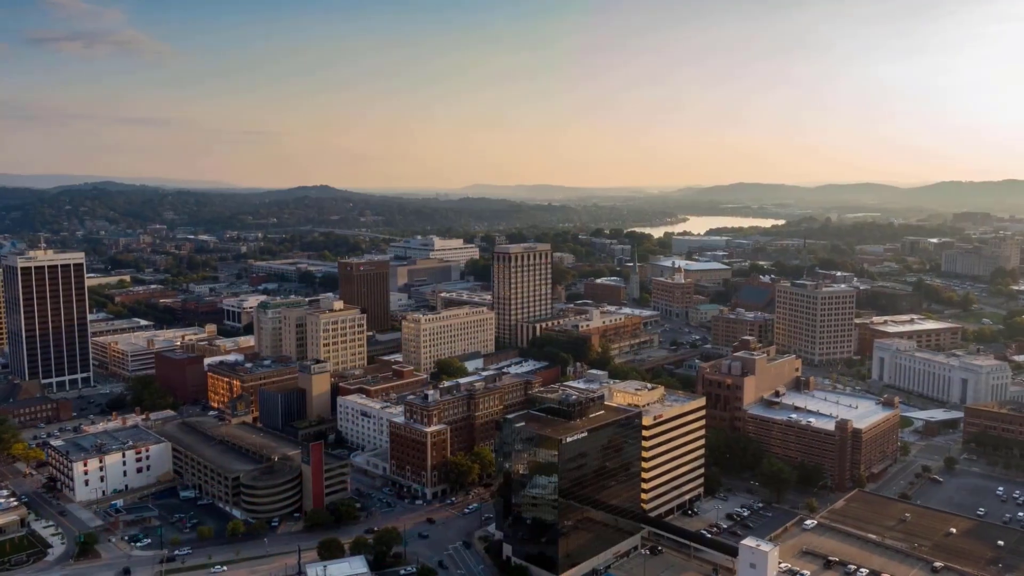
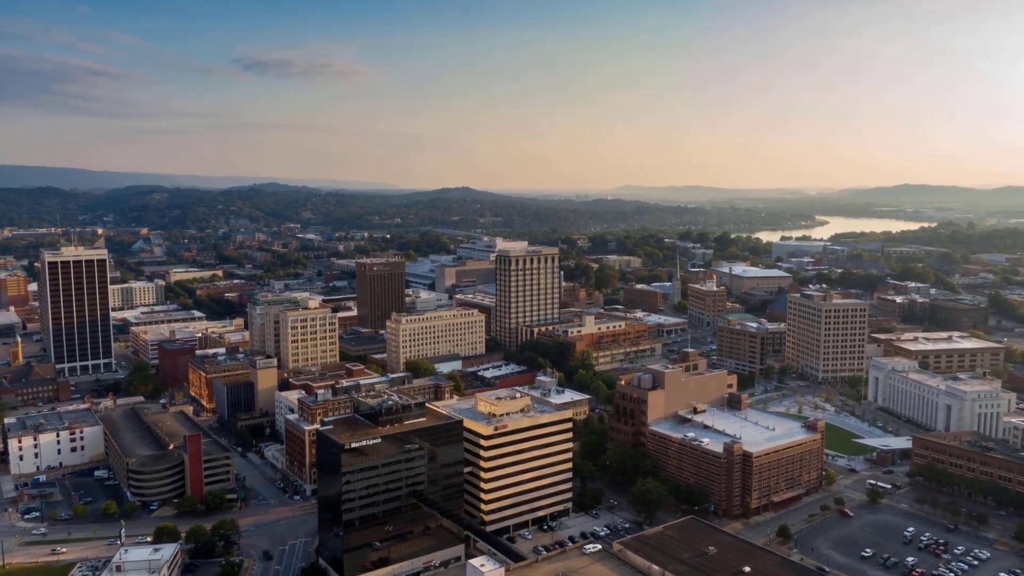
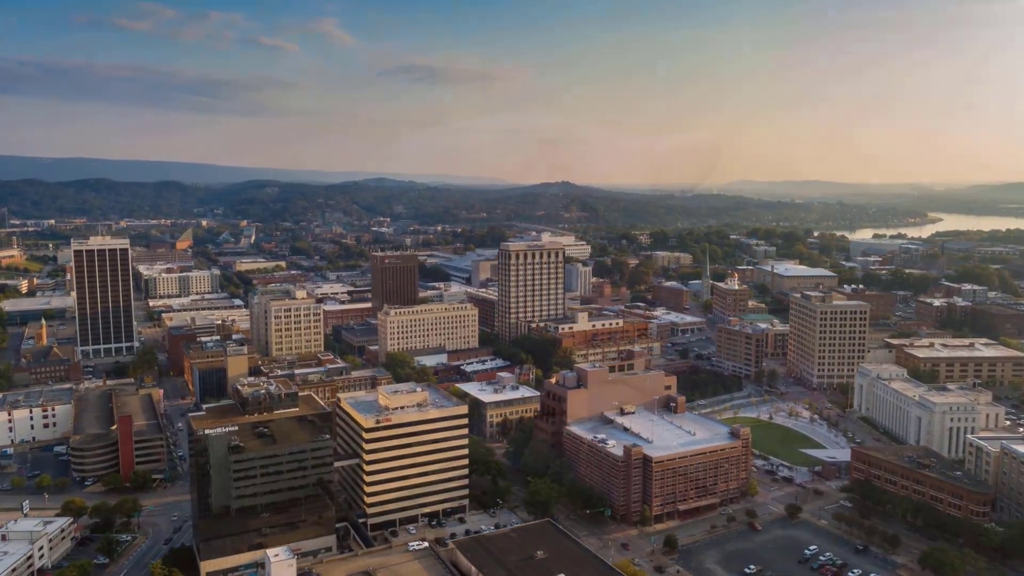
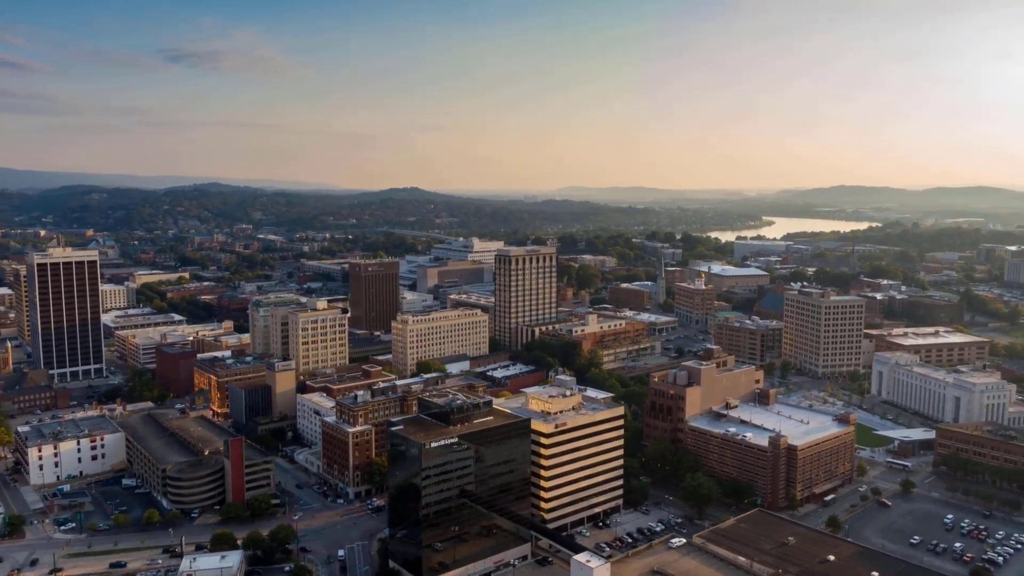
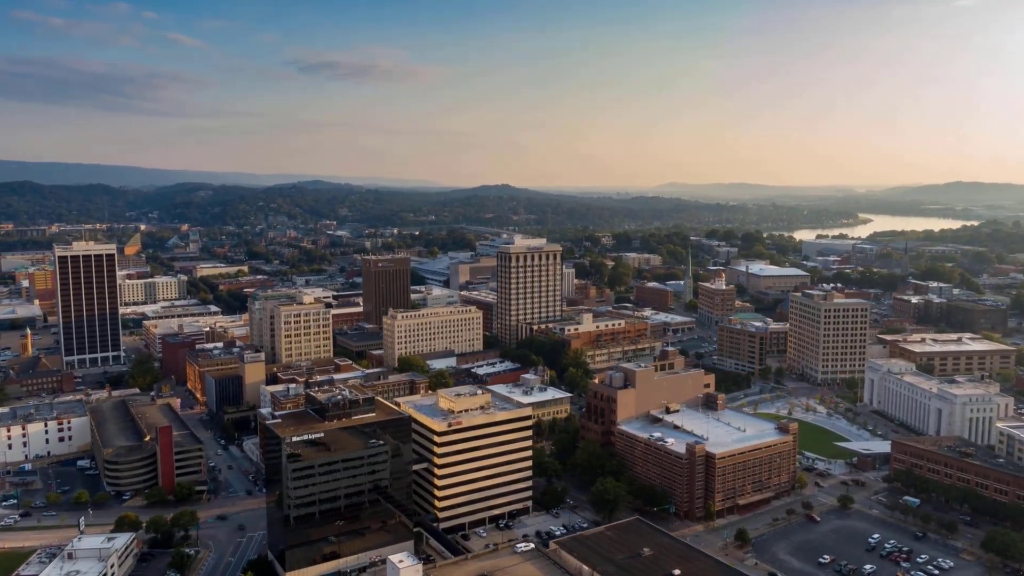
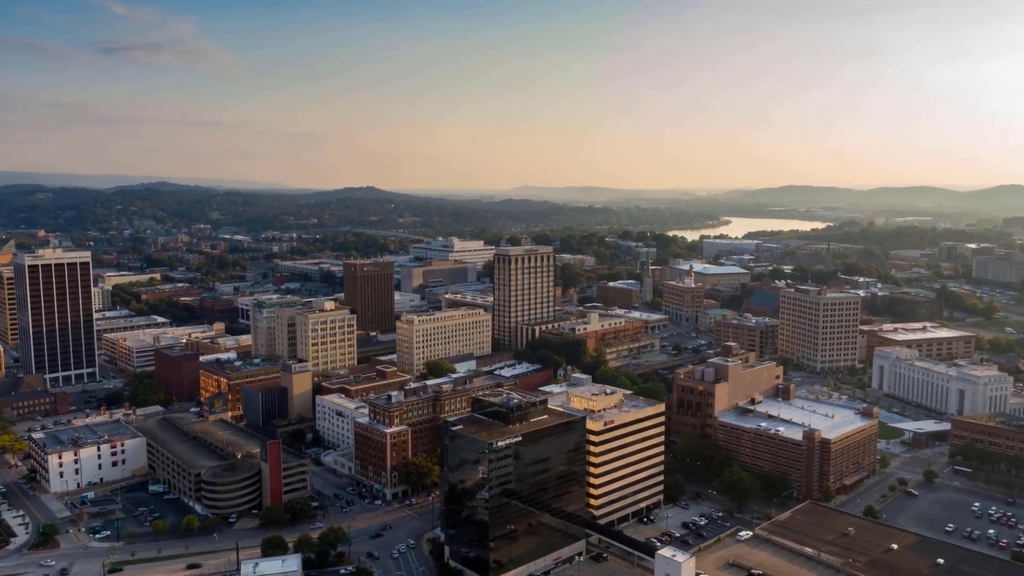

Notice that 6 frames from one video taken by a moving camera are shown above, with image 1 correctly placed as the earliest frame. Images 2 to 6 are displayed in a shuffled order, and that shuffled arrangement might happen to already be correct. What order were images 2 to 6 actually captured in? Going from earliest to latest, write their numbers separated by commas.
6, 4, 2, 5, 3
